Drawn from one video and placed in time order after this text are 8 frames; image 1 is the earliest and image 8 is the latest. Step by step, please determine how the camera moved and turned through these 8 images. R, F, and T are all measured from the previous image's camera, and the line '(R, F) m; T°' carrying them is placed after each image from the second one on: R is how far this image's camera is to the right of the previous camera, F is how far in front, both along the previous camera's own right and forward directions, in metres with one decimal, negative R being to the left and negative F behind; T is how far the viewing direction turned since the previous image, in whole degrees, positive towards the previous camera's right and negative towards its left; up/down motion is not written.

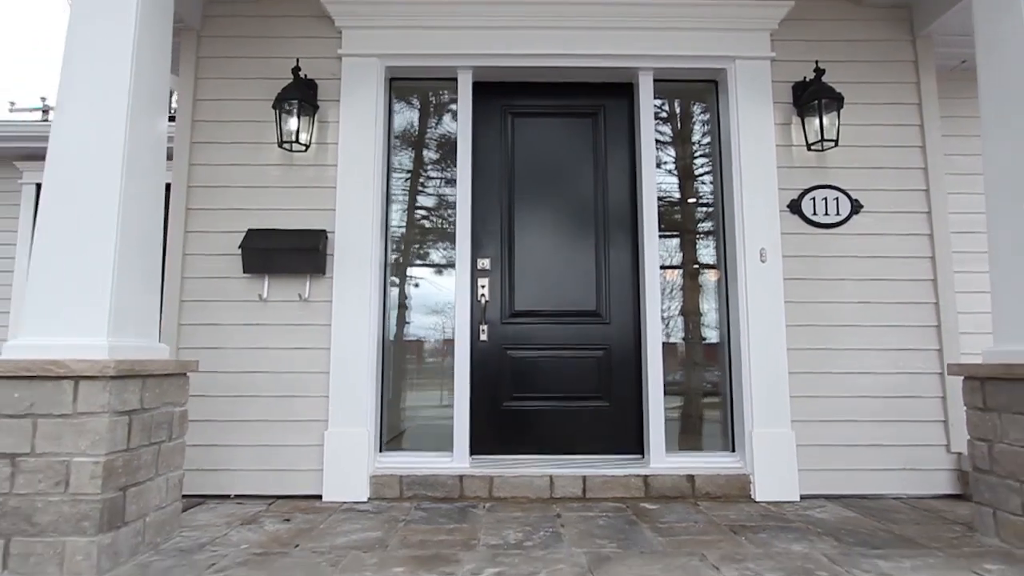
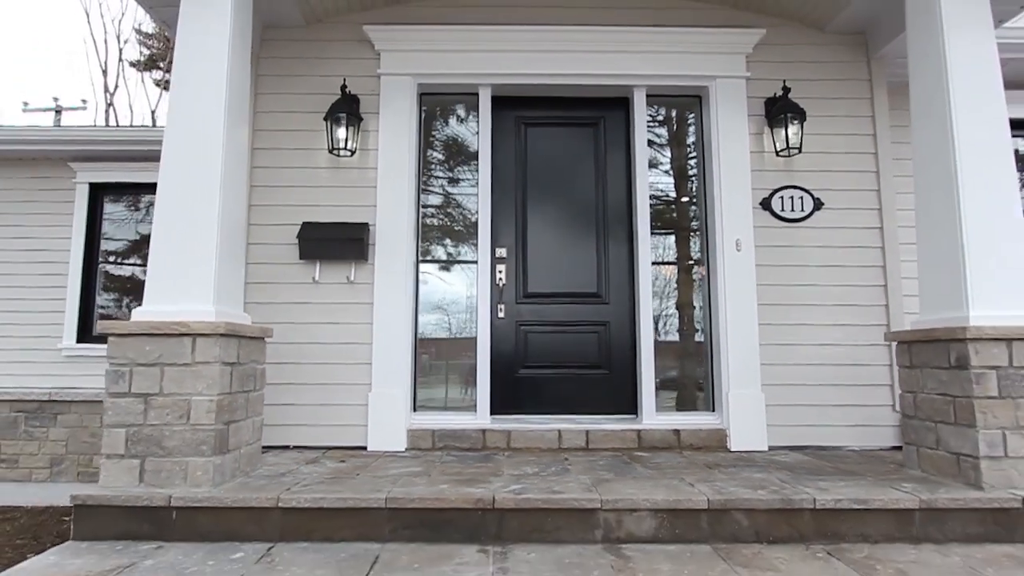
(-0.1, -0.5) m; 0°
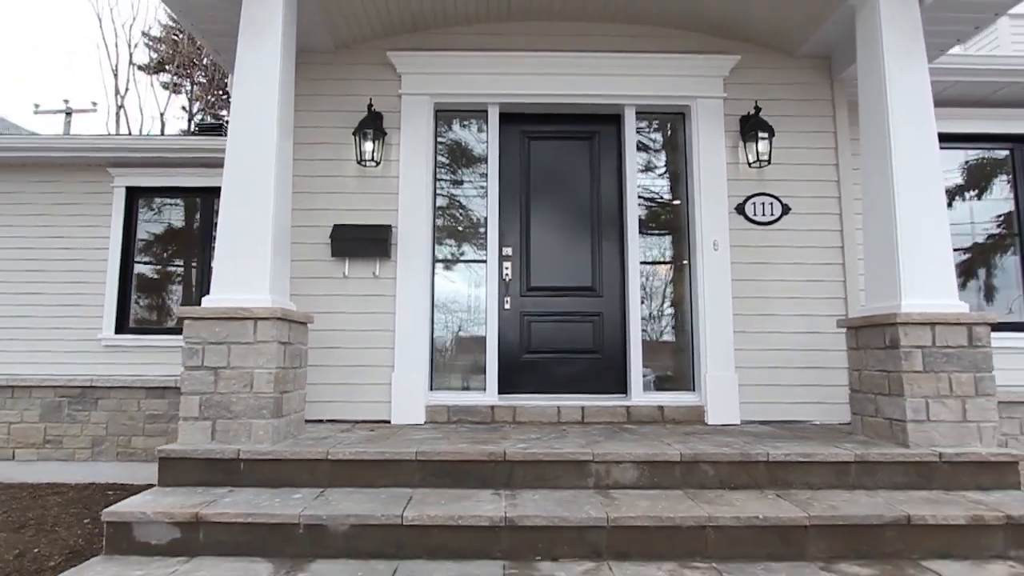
(0.0, -0.5) m; 0°
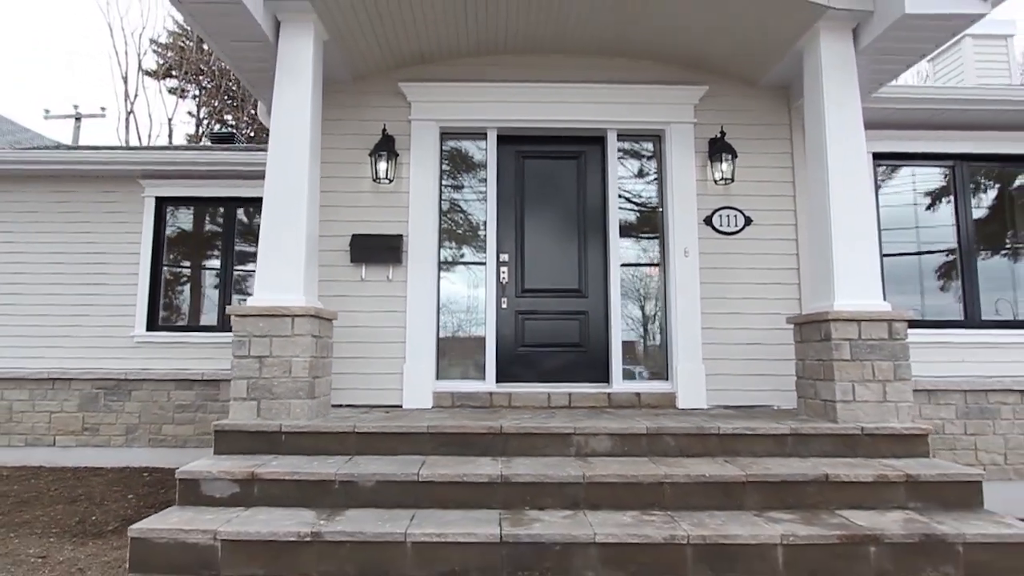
(0.0, -0.6) m; 0°
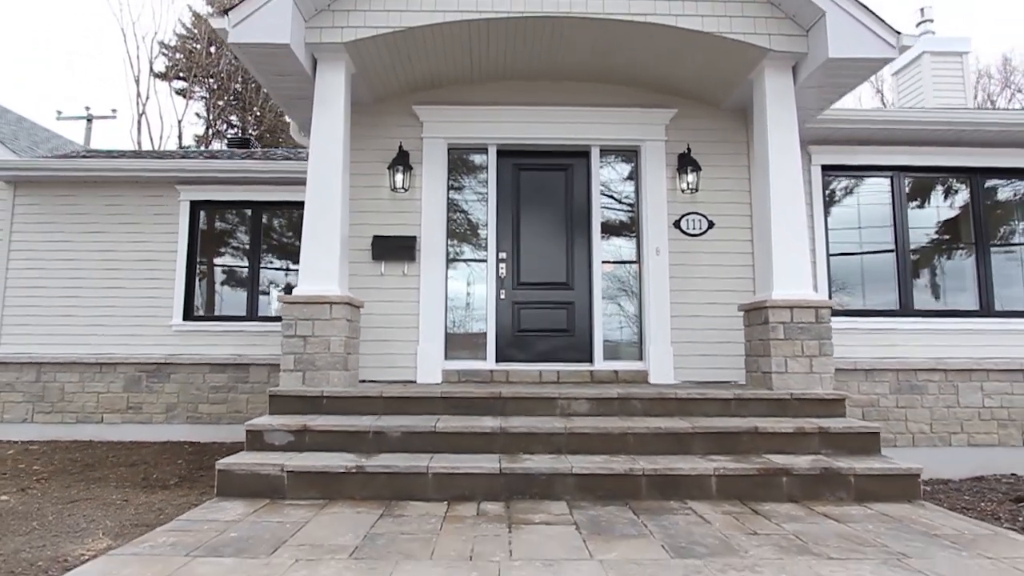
(0.0, -0.8) m; 0°
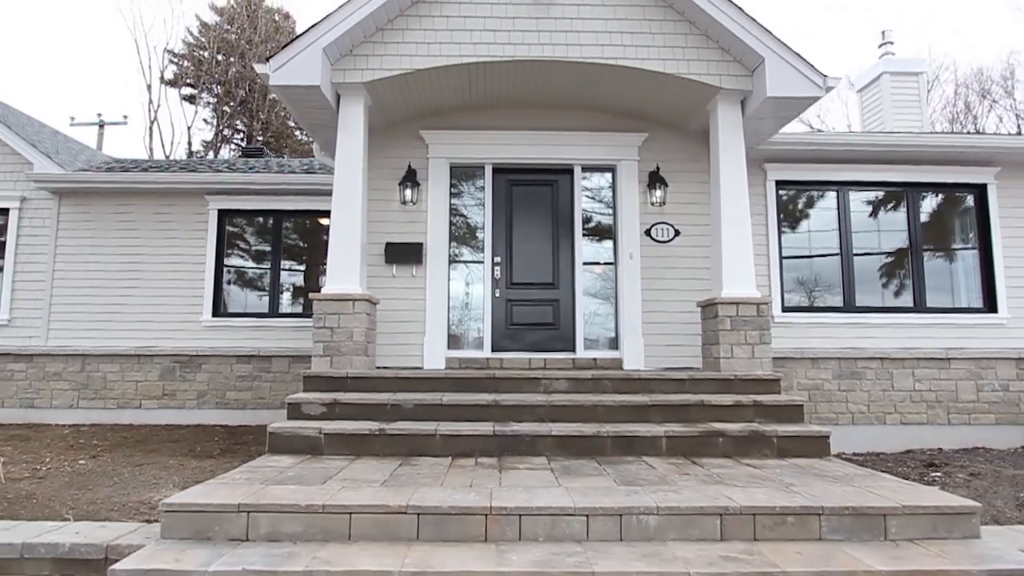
(+0.1, -0.9) m; 0°
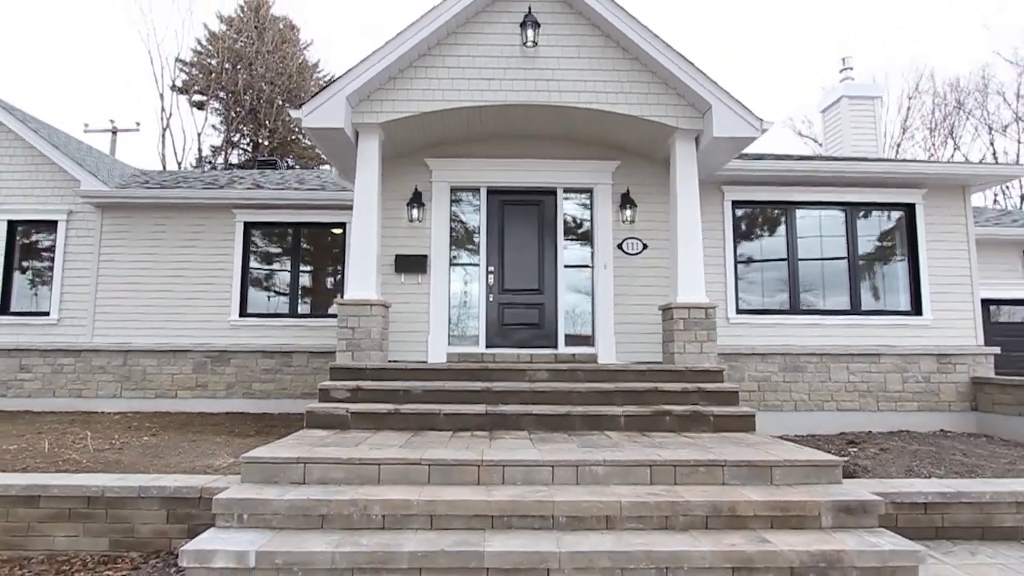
(+0.1, -1.0) m; 0°
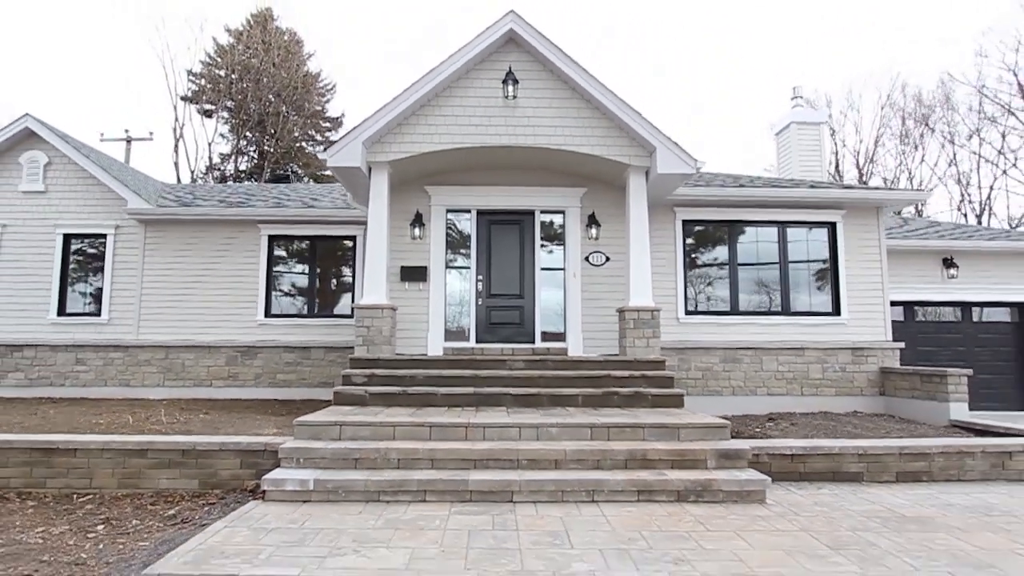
(+0.2, -1.5) m; 0°
